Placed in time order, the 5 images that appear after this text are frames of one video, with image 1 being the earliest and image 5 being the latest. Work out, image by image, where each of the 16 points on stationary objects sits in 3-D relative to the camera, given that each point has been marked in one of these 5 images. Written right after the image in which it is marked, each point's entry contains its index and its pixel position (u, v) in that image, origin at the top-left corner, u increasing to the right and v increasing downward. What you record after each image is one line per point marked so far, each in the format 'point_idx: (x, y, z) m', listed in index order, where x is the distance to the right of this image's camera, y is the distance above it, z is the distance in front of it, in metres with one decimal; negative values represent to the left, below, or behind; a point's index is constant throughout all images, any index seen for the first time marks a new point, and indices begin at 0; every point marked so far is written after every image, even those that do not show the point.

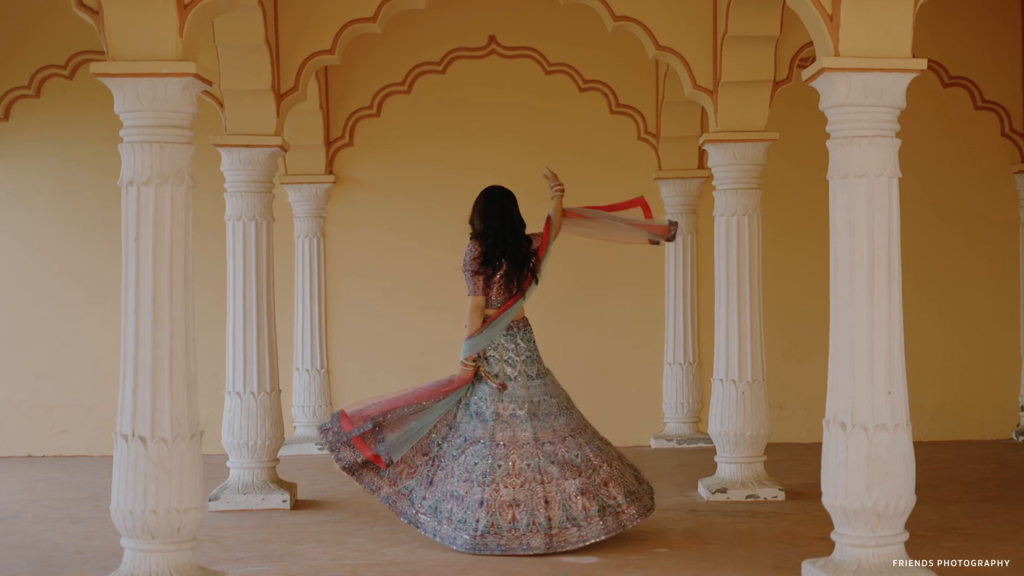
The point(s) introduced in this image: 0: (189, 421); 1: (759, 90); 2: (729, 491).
0: (-1.3, -0.5, +4.5) m
1: (+1.6, +1.2, +7.0) m
2: (+1.4, -1.3, +7.0) m
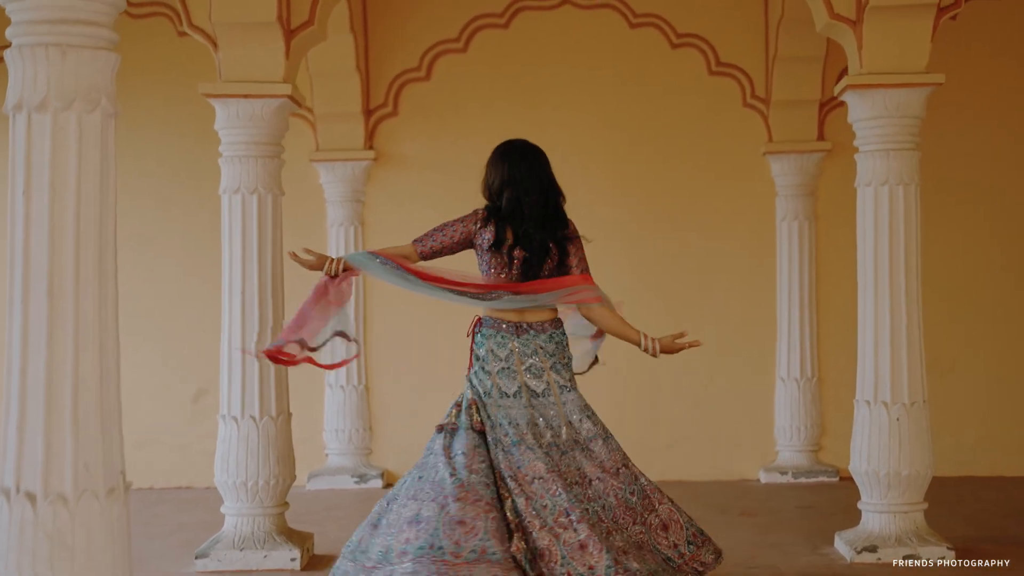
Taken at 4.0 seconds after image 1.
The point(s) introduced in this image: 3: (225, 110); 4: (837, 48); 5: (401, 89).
0: (-1.1, -0.5, +2.9) m
1: (+1.9, +1.3, +5.3) m
2: (+1.7, -1.2, +5.3) m
3: (-1.3, +0.8, +5.0) m
4: (+2.2, +1.6, +7.5) m
5: (-0.8, +1.4, +7.7) m
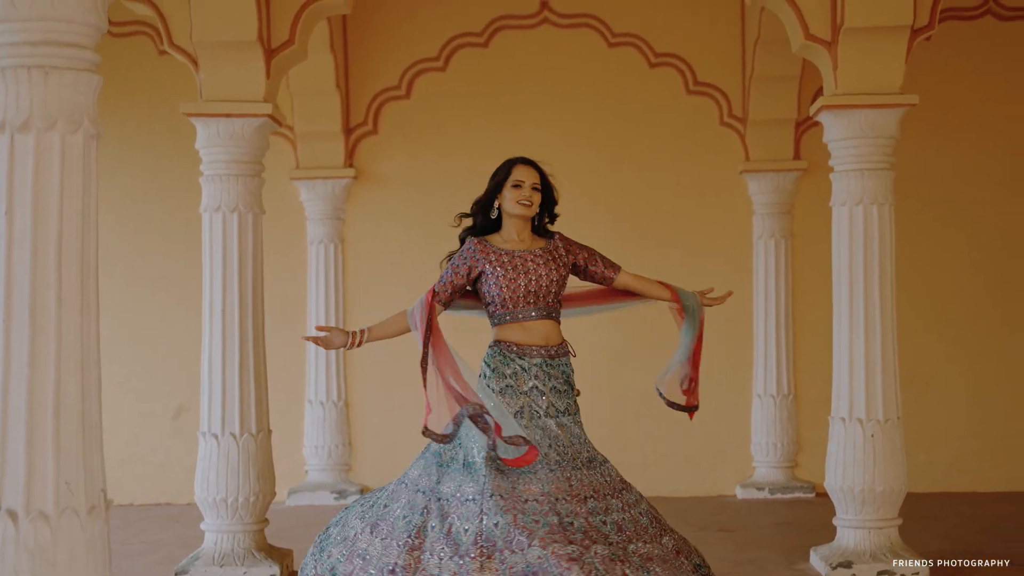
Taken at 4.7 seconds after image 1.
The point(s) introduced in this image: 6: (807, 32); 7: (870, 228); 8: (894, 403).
0: (-1.1, -0.5, +3.0) m
1: (+1.8, +1.2, +5.4) m
2: (+1.6, -1.3, +5.3) m
3: (-1.4, +0.7, +5.1) m
4: (+2.0, +1.5, +7.6) m
5: (-0.9, +1.3, +7.8) m
6: (+1.5, +1.3, +5.5) m
7: (+1.8, +0.3, +5.5) m
8: (+1.9, -0.6, +5.4) m
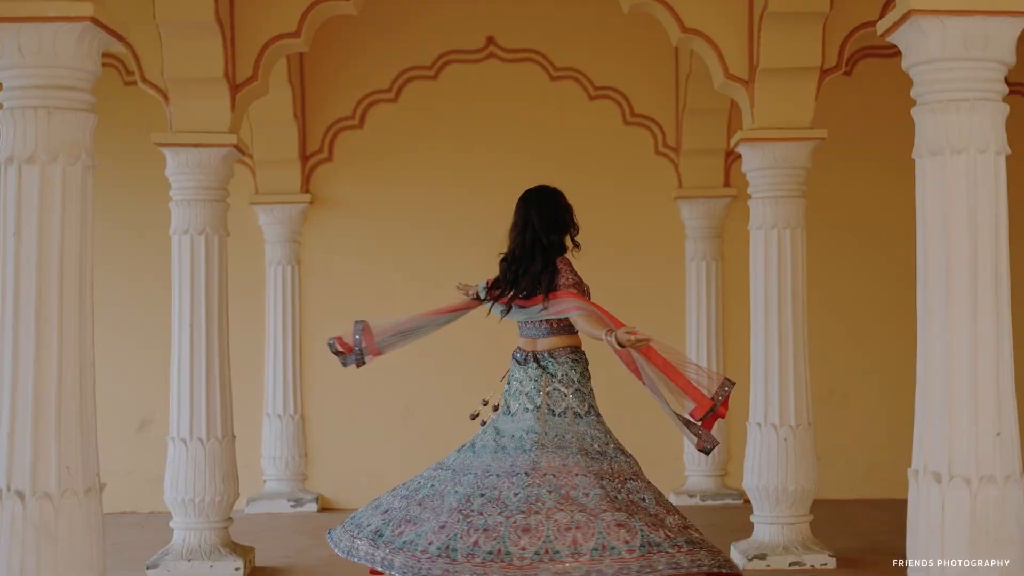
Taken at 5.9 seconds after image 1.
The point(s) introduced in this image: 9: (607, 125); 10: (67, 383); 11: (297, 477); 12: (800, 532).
0: (-1.3, -0.6, +3.4) m
1: (+1.6, +1.1, +6.0) m
2: (+1.4, -1.4, +5.8) m
3: (-1.7, +0.6, +5.5) m
4: (+1.7, +1.4, +8.1) m
5: (-1.3, +1.1, +8.2) m
6: (+1.2, +1.2, +6.1) m
7: (+1.5, +0.2, +6.0) m
8: (+1.6, -0.6, +6.0) m
9: (+0.7, +1.2, +8.3) m
10: (-1.3, -0.3, +3.4) m
11: (-1.5, -1.4, +7.9) m
12: (+1.5, -1.3, +5.9) m
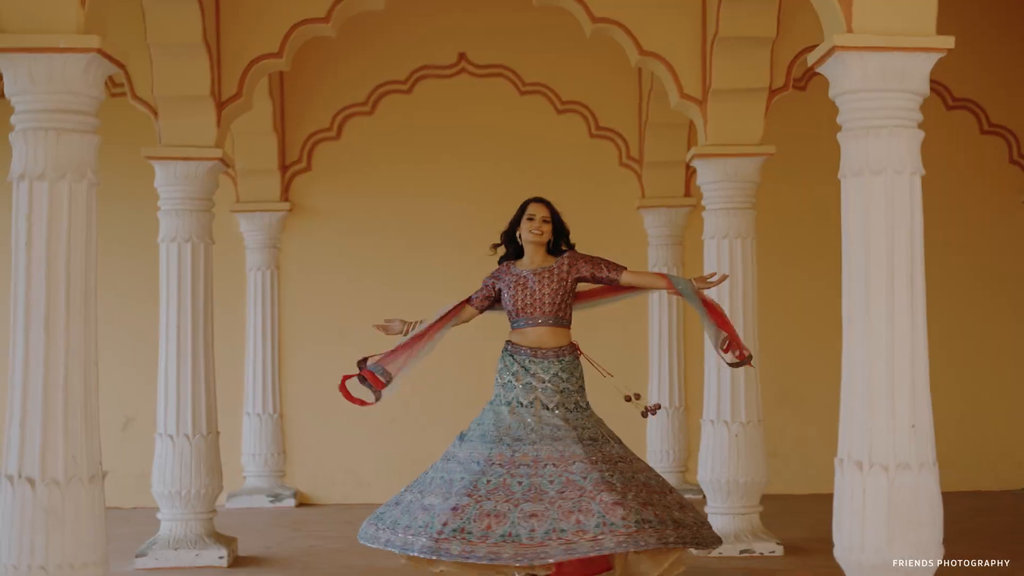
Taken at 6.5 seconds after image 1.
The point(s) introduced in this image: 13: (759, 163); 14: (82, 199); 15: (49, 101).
0: (-1.4, -0.6, +3.7) m
1: (+1.4, +1.1, +6.4) m
2: (+1.2, -1.4, +6.2) m
3: (-1.8, +0.6, +5.8) m
4: (+1.4, +1.3, +8.6) m
5: (-1.5, +1.1, +8.6) m
6: (+1.0, +1.1, +6.5) m
7: (+1.3, +0.2, +6.4) m
8: (+1.4, -0.7, +6.4) m
9: (+0.5, +1.2, +8.7) m
10: (-1.5, -0.3, +3.7) m
11: (-1.8, -1.4, +8.3) m
12: (+1.4, -1.3, +6.3) m
13: (+1.4, +0.7, +6.4) m
14: (-1.5, +0.3, +3.8) m
15: (-1.6, +0.6, +3.7) m
